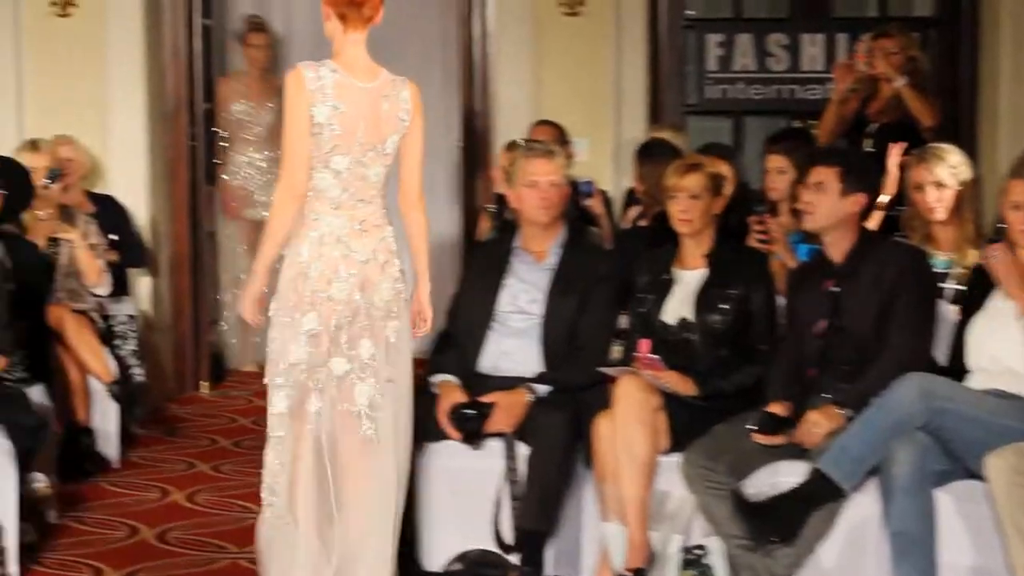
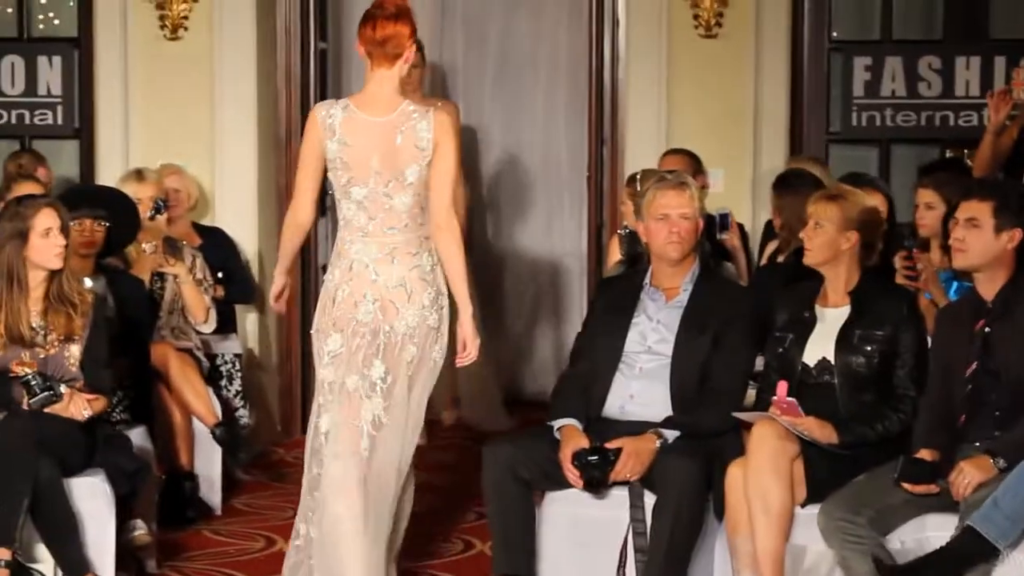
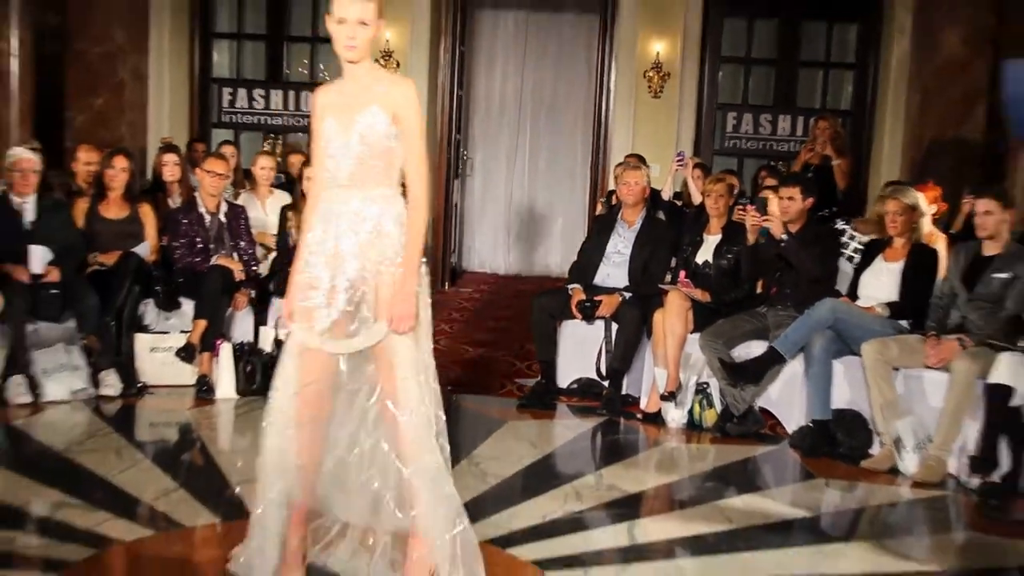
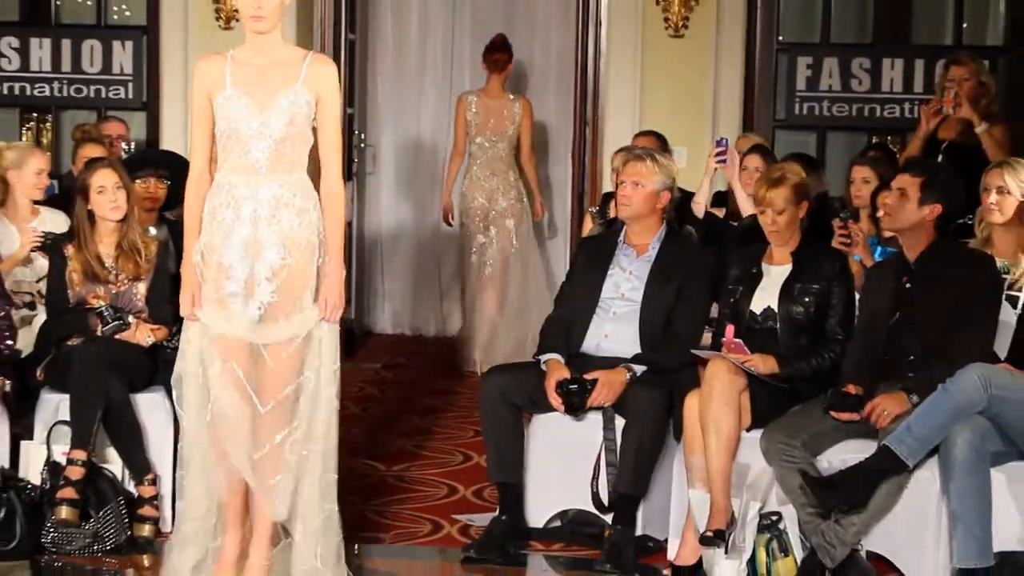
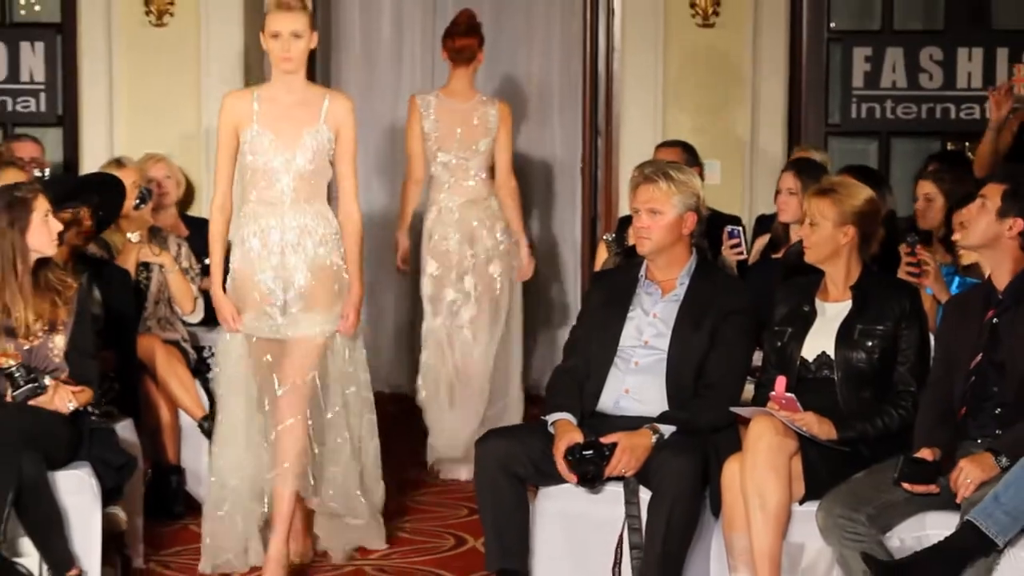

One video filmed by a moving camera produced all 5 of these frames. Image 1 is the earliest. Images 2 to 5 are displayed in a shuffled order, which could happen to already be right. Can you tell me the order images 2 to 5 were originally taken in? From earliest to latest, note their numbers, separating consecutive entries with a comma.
2, 5, 4, 3
